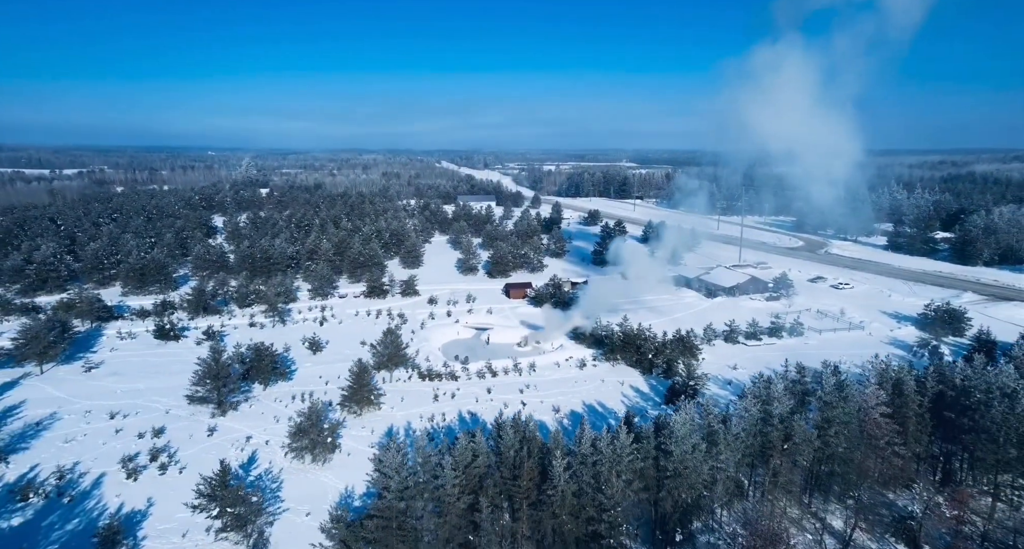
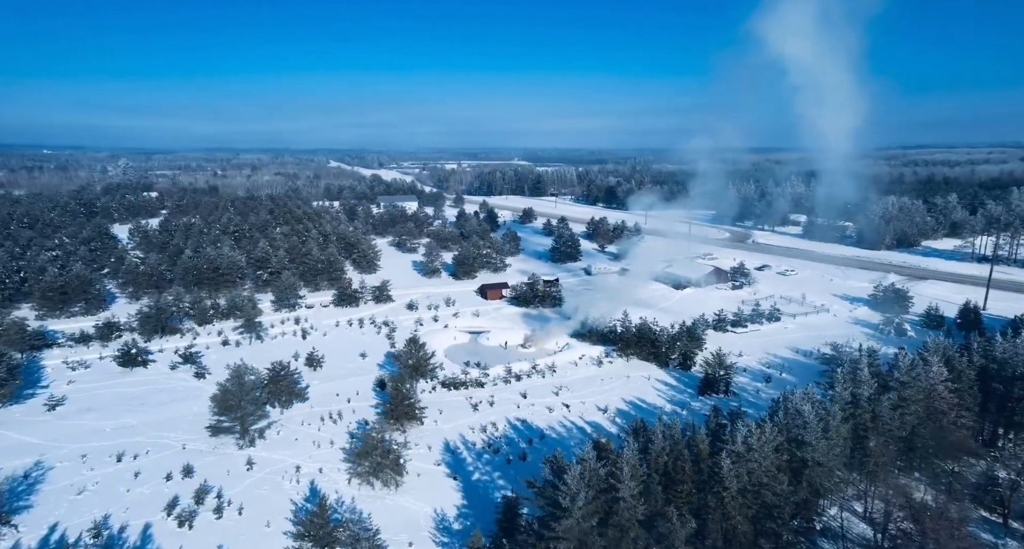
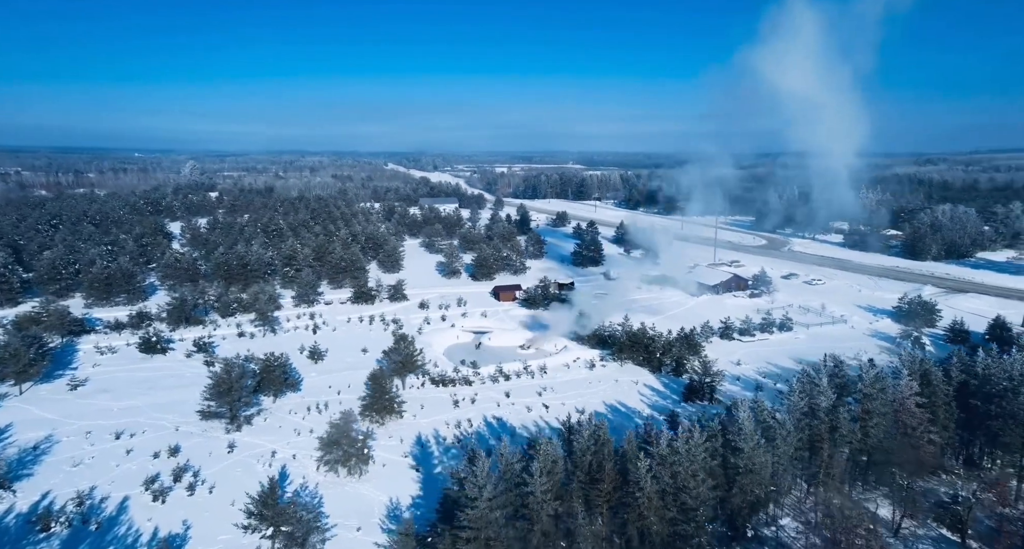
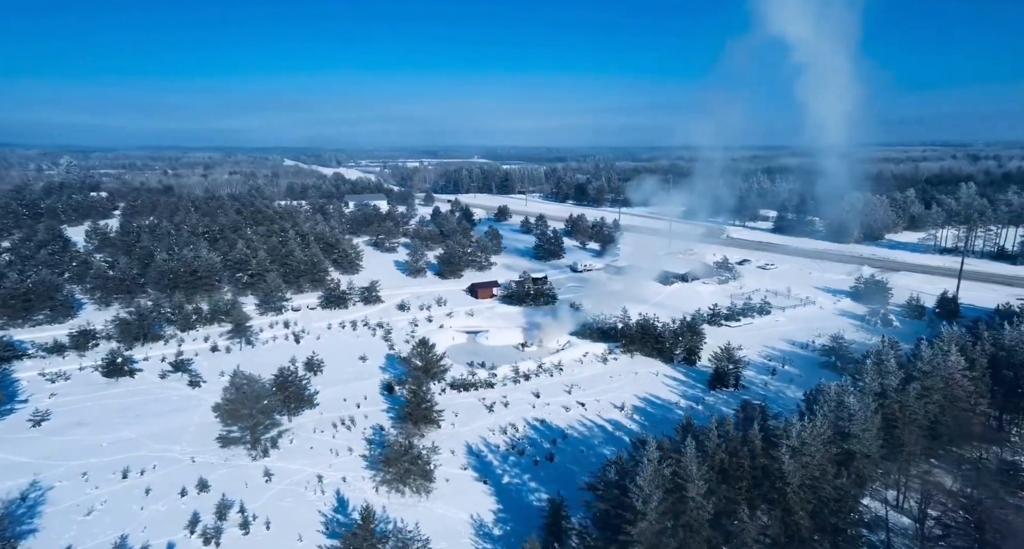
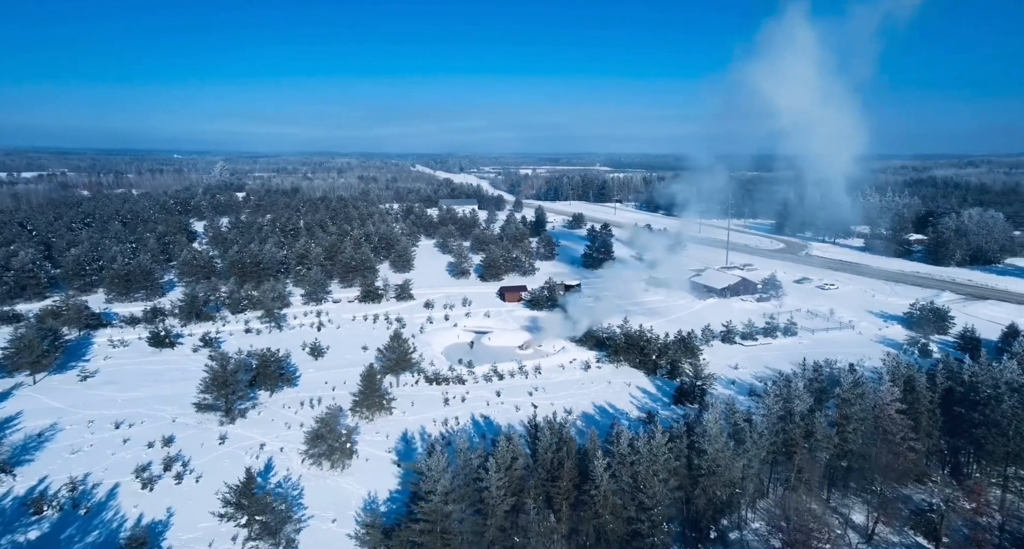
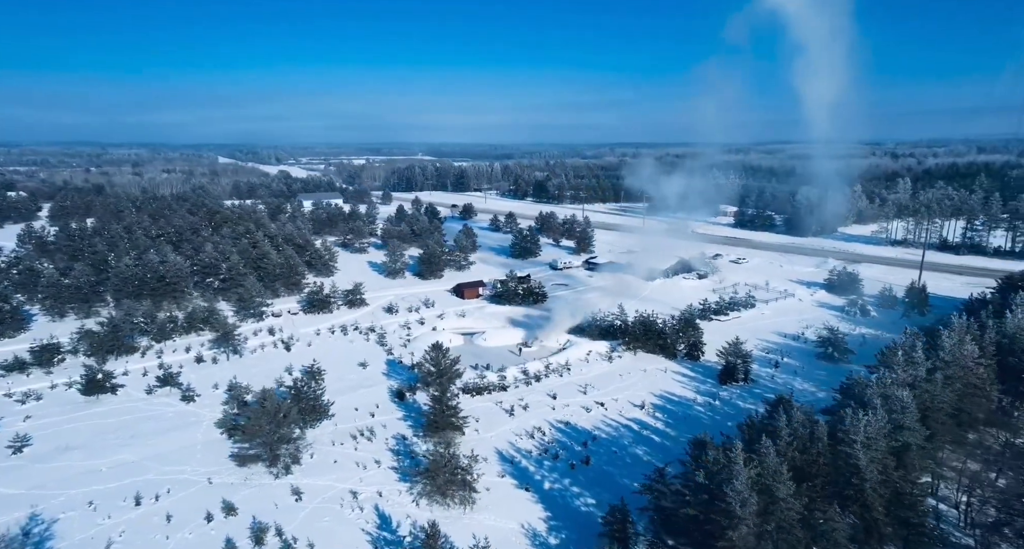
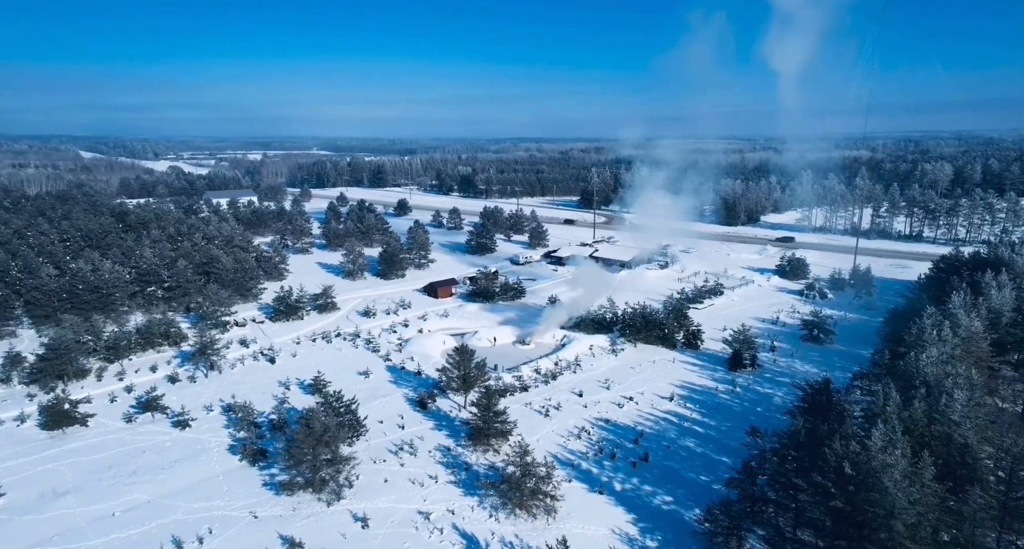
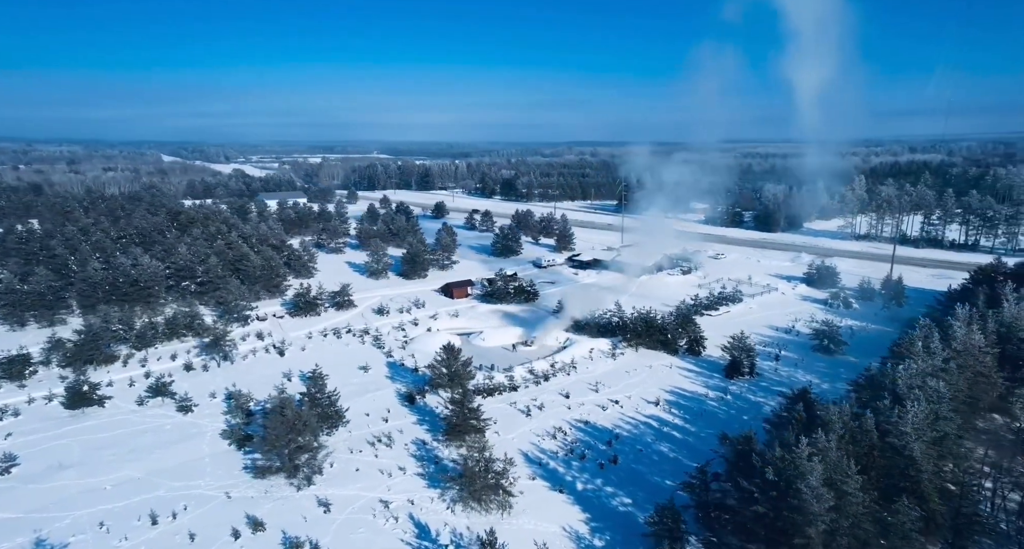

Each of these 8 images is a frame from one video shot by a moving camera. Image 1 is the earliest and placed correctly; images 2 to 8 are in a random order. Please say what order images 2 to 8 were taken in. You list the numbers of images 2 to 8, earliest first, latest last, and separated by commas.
5, 3, 2, 4, 6, 8, 7
